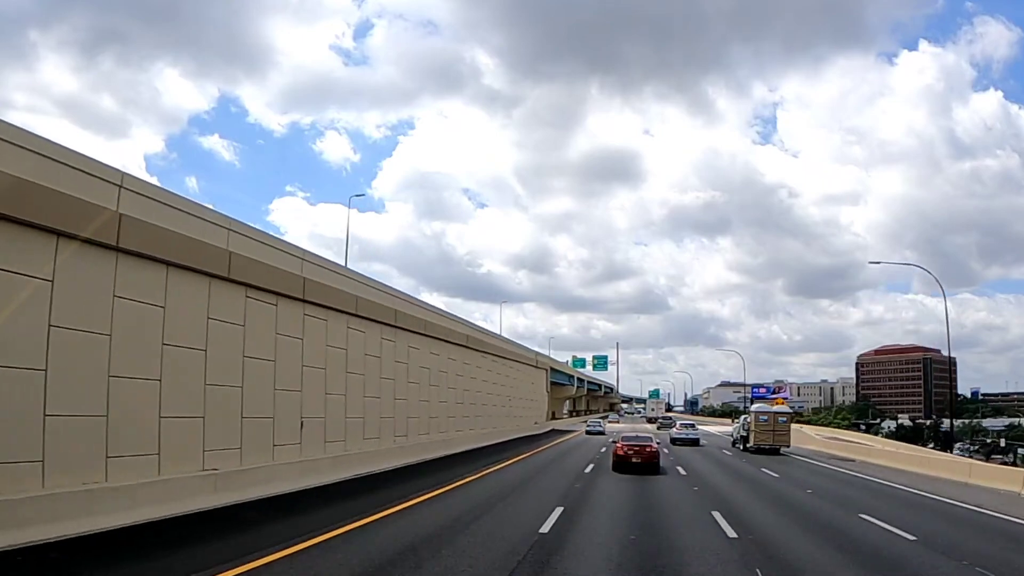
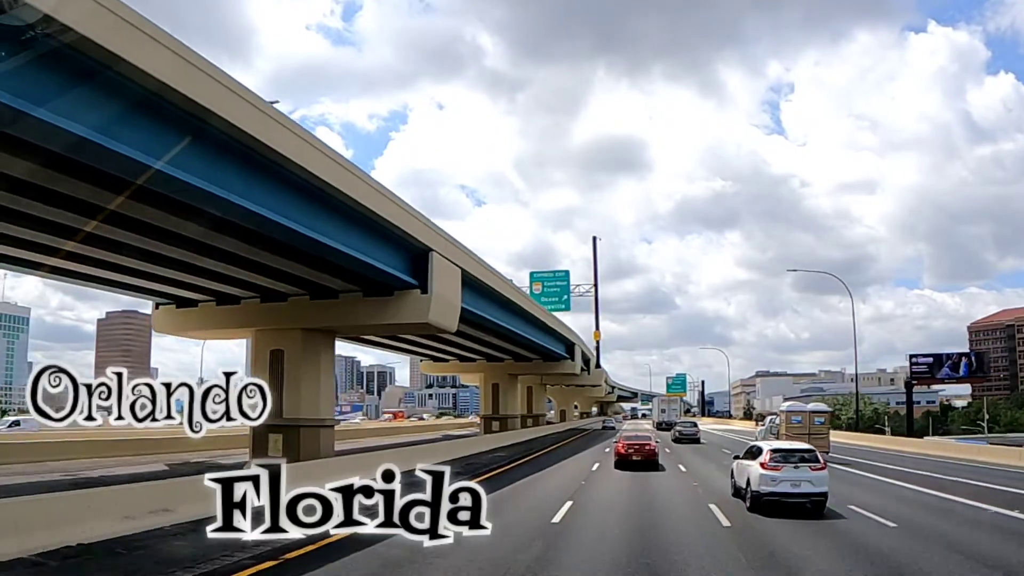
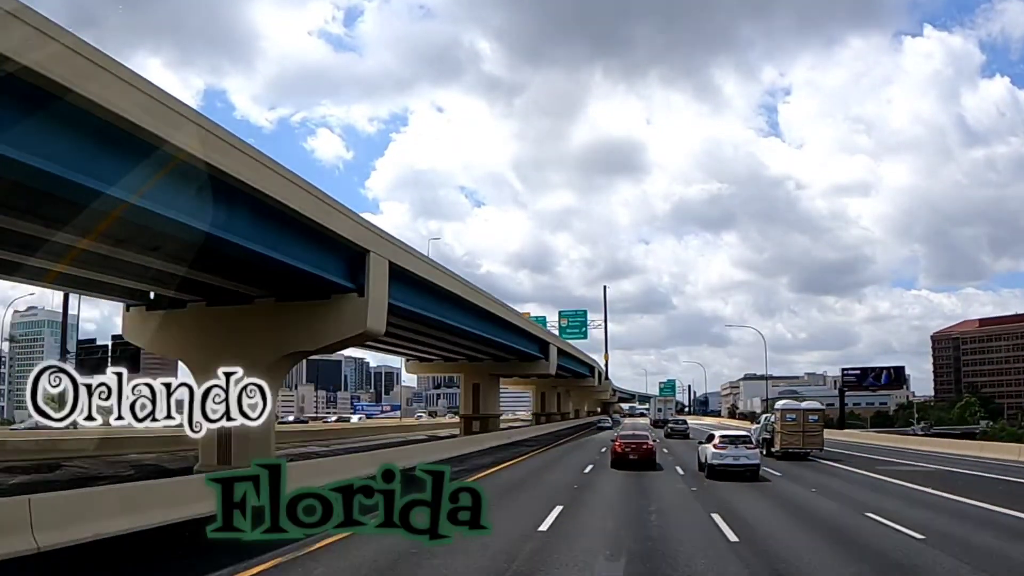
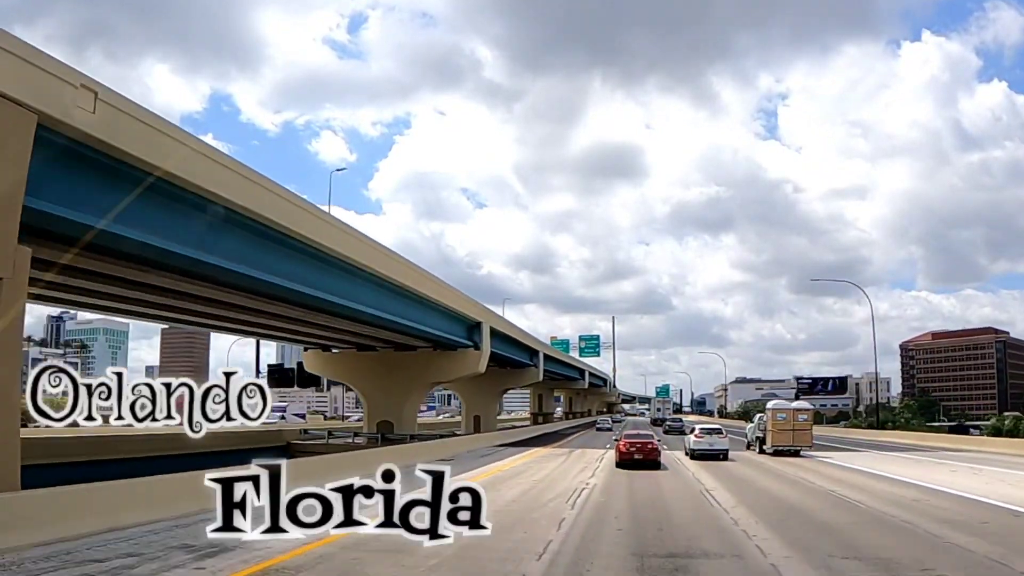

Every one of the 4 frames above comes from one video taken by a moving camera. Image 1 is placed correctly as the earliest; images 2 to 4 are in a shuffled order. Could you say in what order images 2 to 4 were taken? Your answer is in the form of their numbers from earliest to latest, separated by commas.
4, 3, 2
